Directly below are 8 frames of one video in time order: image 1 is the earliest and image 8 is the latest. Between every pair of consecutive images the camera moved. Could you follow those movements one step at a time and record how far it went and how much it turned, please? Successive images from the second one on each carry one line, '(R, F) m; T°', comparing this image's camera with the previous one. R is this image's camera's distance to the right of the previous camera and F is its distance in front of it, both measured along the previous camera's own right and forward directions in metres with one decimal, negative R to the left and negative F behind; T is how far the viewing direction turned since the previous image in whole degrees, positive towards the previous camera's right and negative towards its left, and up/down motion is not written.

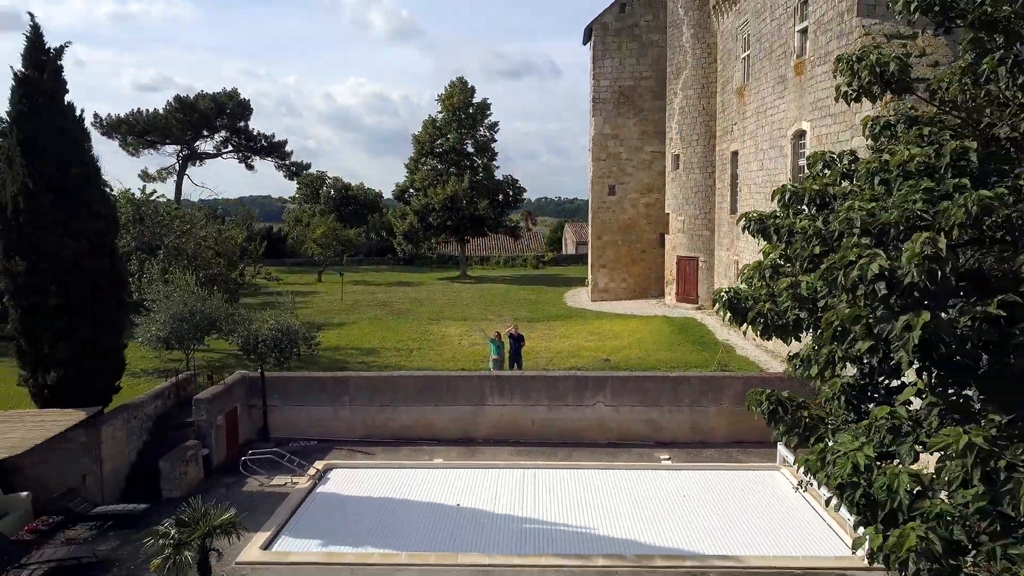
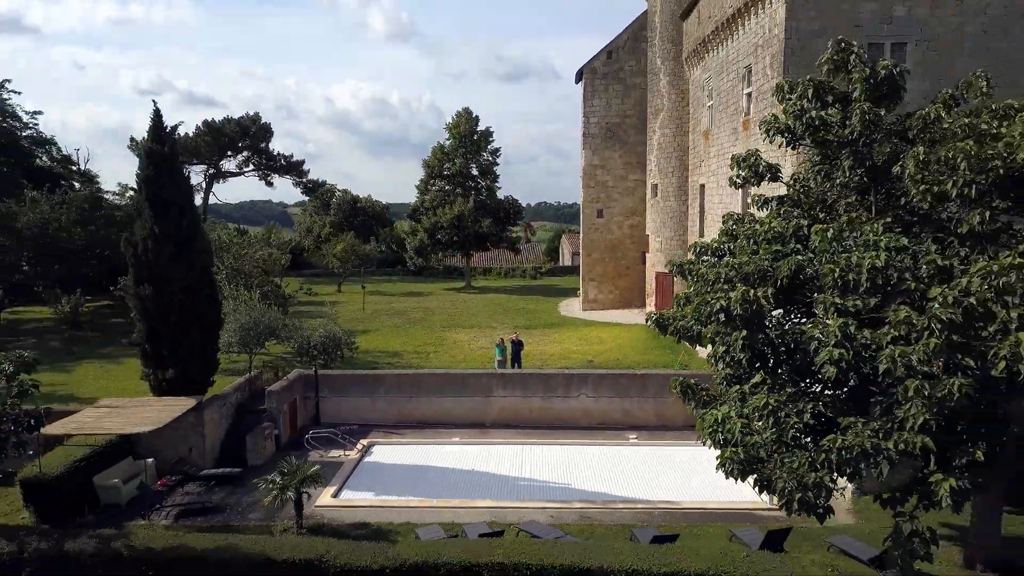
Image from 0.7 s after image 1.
(0.0, -2.6) m; 0°
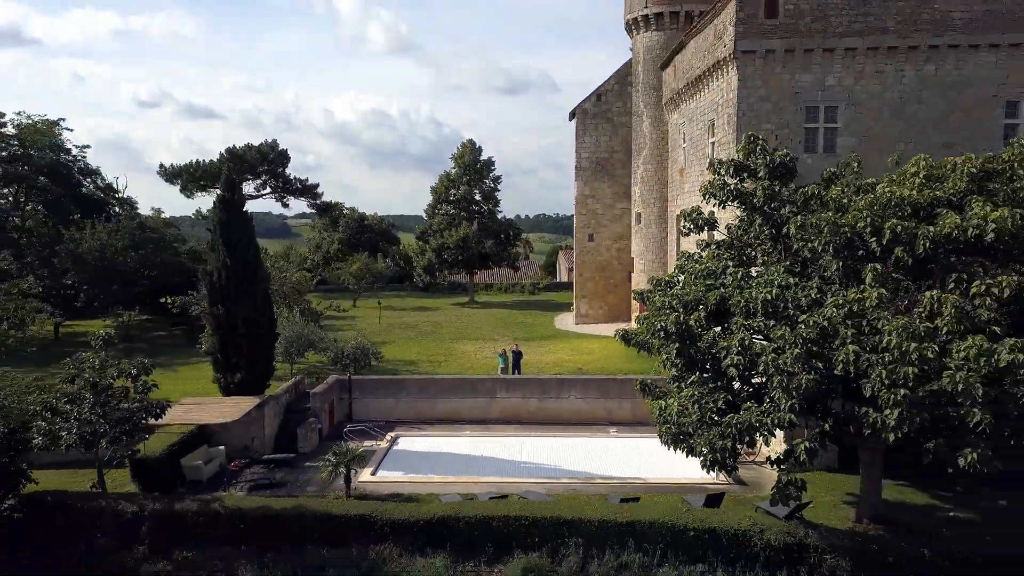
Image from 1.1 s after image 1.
(0.0, -2.5) m; 0°
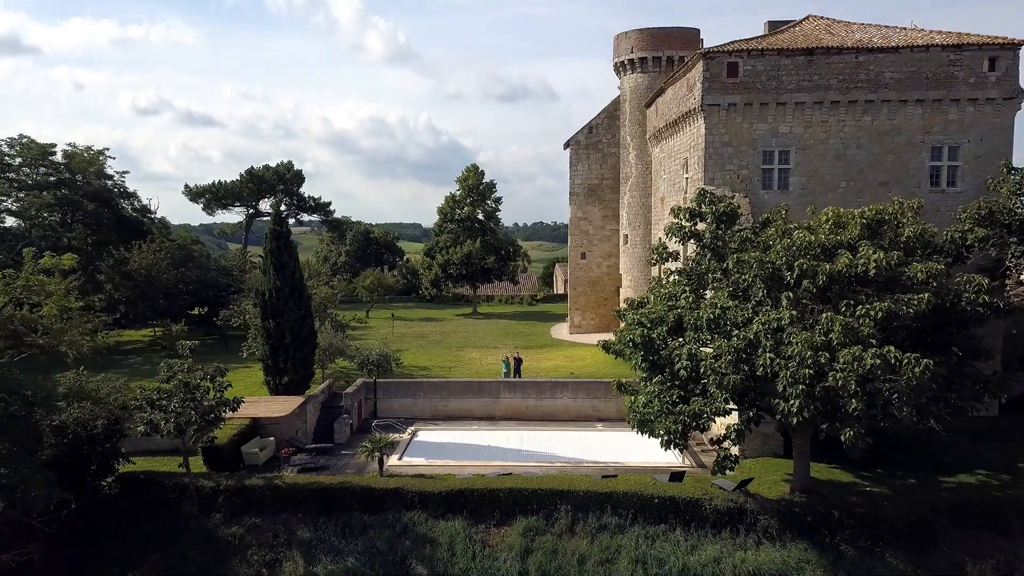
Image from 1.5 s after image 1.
(-0.1, -2.5) m; 0°
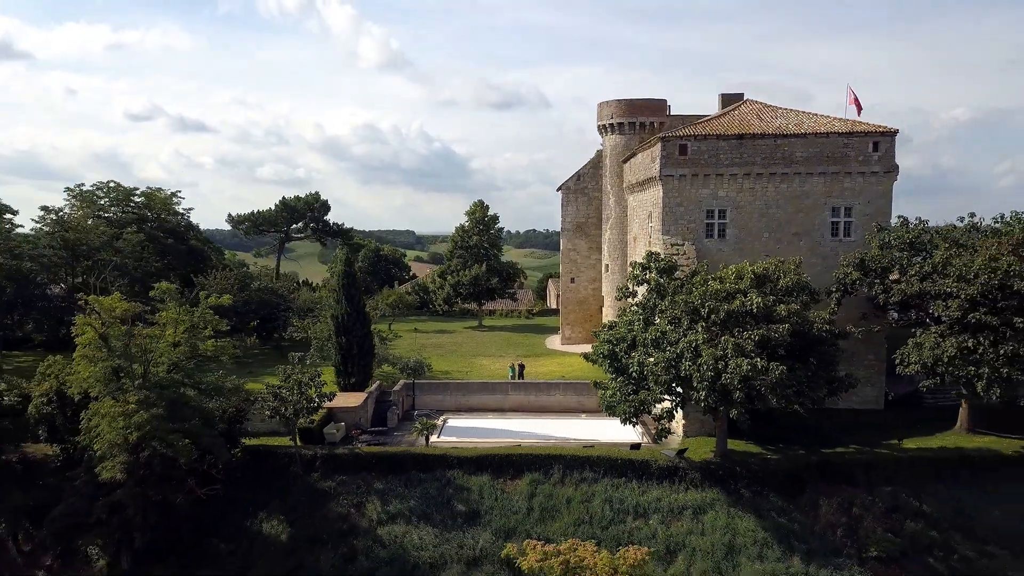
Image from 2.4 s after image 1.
(-0.4, -5.5) m; +1°
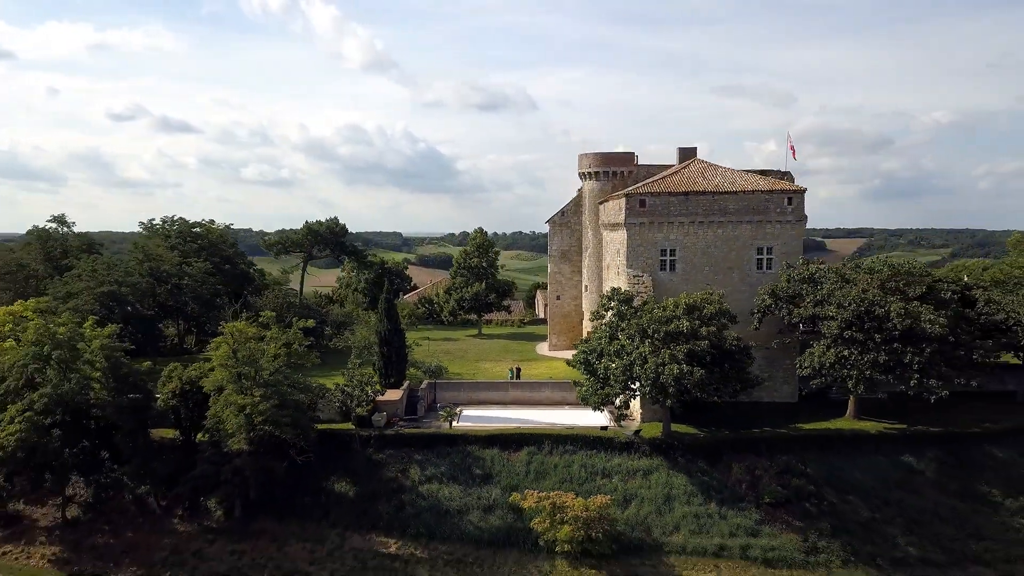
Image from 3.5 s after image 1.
(-0.5, -6.6) m; +1°
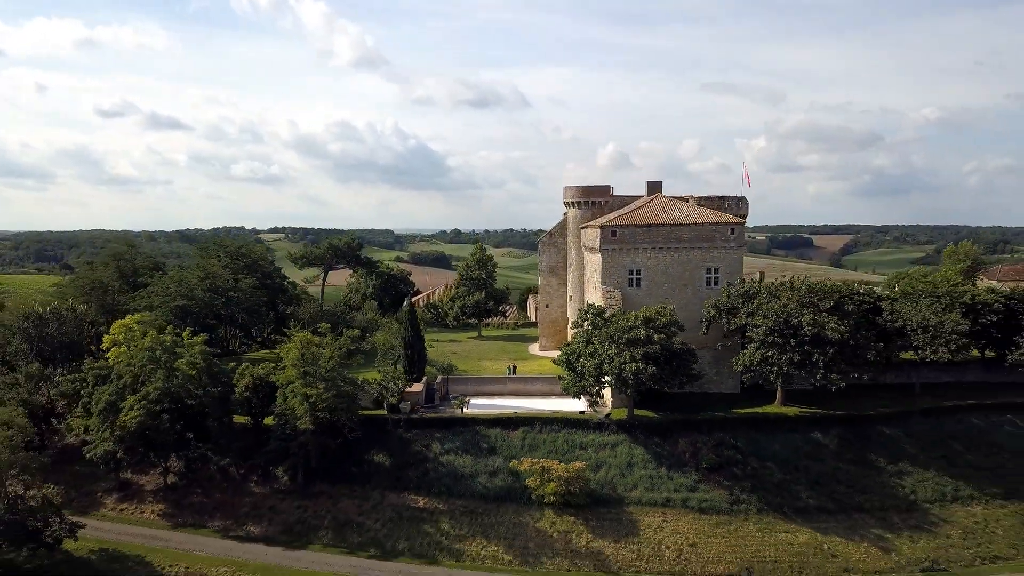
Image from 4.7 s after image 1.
(-0.3, -6.9) m; +1°
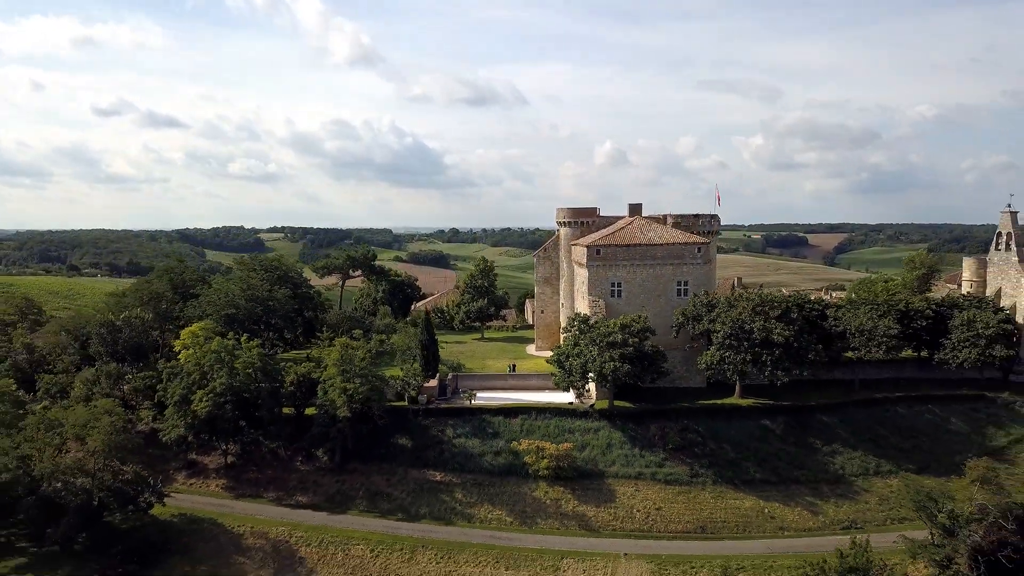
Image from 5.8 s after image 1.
(-0.1, -6.2) m; 0°
